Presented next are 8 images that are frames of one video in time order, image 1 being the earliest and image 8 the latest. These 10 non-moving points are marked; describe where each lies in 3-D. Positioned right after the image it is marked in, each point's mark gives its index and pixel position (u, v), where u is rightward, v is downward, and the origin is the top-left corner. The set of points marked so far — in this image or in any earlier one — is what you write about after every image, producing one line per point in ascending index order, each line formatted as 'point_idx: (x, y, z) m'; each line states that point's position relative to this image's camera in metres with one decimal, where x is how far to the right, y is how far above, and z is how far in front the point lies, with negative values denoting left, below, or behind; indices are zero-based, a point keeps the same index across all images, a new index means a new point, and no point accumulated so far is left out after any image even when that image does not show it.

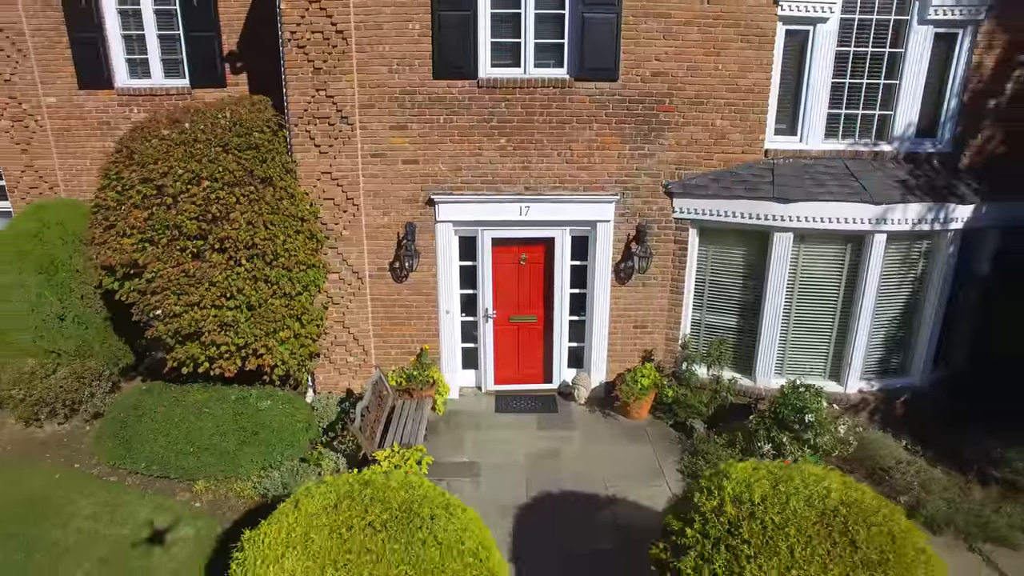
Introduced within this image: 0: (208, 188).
0: (-3.1, +1.1, +6.4) m
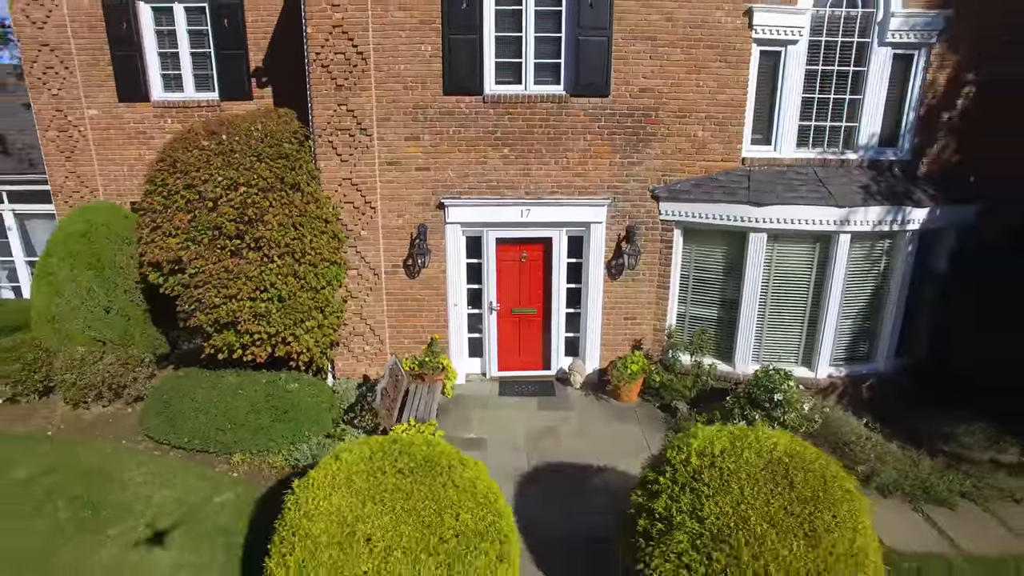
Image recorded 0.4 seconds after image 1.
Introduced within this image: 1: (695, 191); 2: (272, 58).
0: (-3.1, +1.1, +7.2) m
1: (+2.3, +1.3, +7.9) m
2: (-3.6, +3.4, +9.1) m
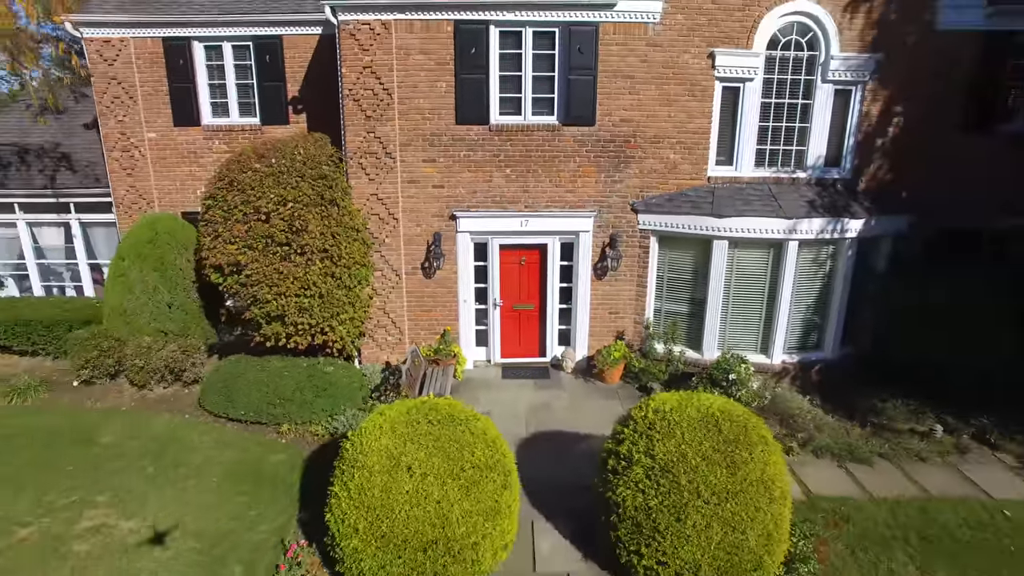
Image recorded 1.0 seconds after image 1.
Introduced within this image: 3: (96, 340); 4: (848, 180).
0: (-3.1, +1.2, +8.6) m
1: (+2.4, +1.3, +9.3) m
2: (-3.5, +3.5, +10.6) m
3: (-6.6, -0.8, +9.8) m
4: (+5.3, +1.7, +9.6) m
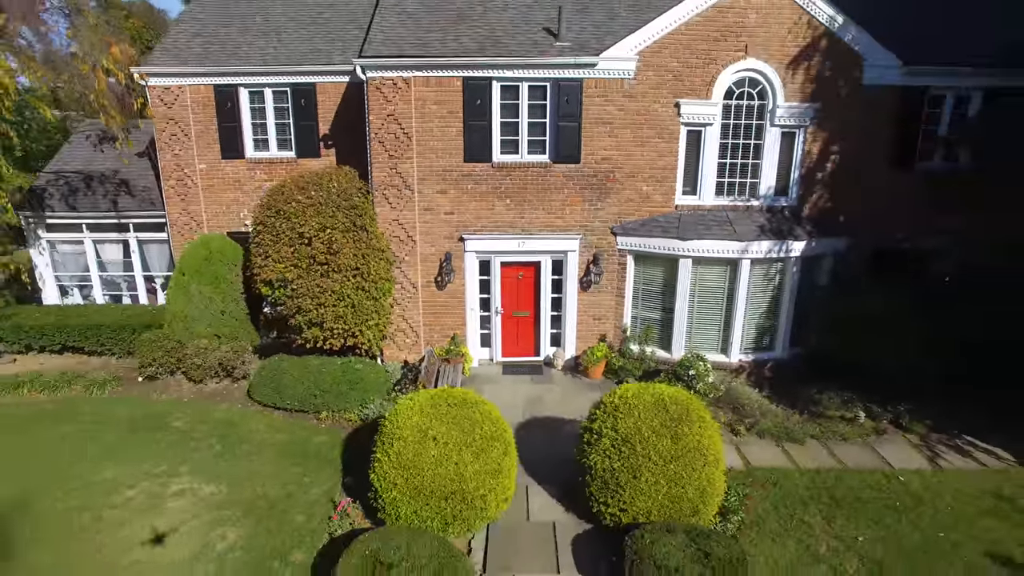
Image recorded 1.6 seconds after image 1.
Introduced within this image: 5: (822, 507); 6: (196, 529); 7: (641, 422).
0: (-3.1, +1.0, +10.4) m
1: (+2.3, +1.1, +11.1) m
2: (-3.6, +3.3, +12.4) m
3: (-6.6, -1.0, +11.6) m
4: (+5.3, +1.5, +11.4) m
5: (+4.1, -2.9, +8.0) m
6: (-4.0, -3.1, +7.8) m
7: (+1.5, -1.6, +7.2) m
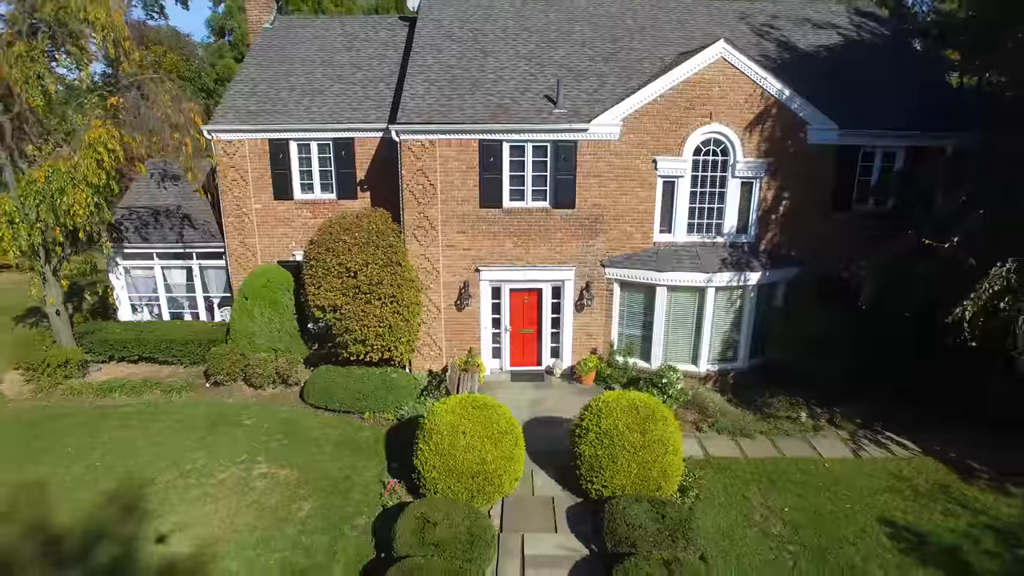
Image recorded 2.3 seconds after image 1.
0: (-2.9, +0.5, +12.8) m
1: (+2.5, +0.6, +13.5) m
2: (-3.4, +2.8, +14.7) m
3: (-6.5, -1.5, +13.9) m
4: (+5.4, +1.0, +13.7) m
5: (+4.2, -3.4, +10.4) m
6: (-3.9, -3.6, +10.2) m
7: (+1.7, -2.1, +9.5) m
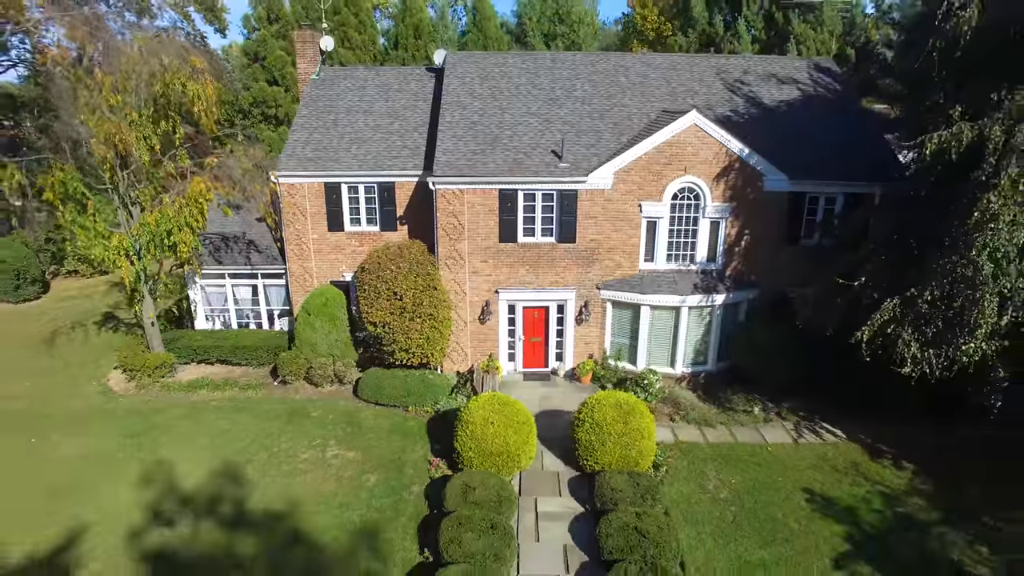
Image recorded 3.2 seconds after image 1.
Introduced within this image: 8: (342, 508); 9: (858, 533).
0: (-2.6, 0.0, +16.0) m
1: (+2.8, +0.1, +16.7) m
2: (-3.1, +2.3, +17.9) m
3: (-6.1, -2.0, +17.2) m
4: (+5.8, +0.5, +16.9) m
5: (+4.6, -3.9, +13.7) m
6: (-3.6, -4.1, +13.5) m
7: (+2.0, -2.6, +12.8) m
8: (-3.5, -4.5, +12.5) m
9: (+6.5, -4.6, +11.4) m
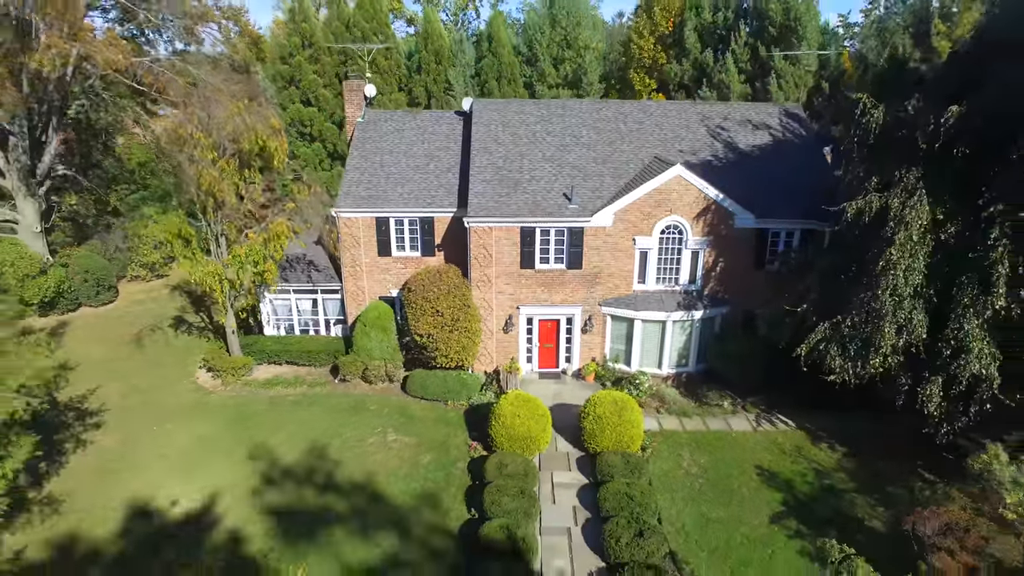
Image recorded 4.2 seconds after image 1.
0: (-2.0, -0.6, +20.0) m
1: (+3.5, -0.5, +20.6) m
2: (-2.4, +1.7, +21.8) m
3: (-5.5, -2.6, +21.2) m
4: (+6.4, -0.1, +20.8) m
5: (+5.2, -4.6, +17.7) m
6: (-3.0, -4.8, +17.5) m
7: (+2.6, -3.3, +16.8) m
8: (-2.9, -5.2, +16.5) m
9: (+7.1, -5.3, +15.4) m
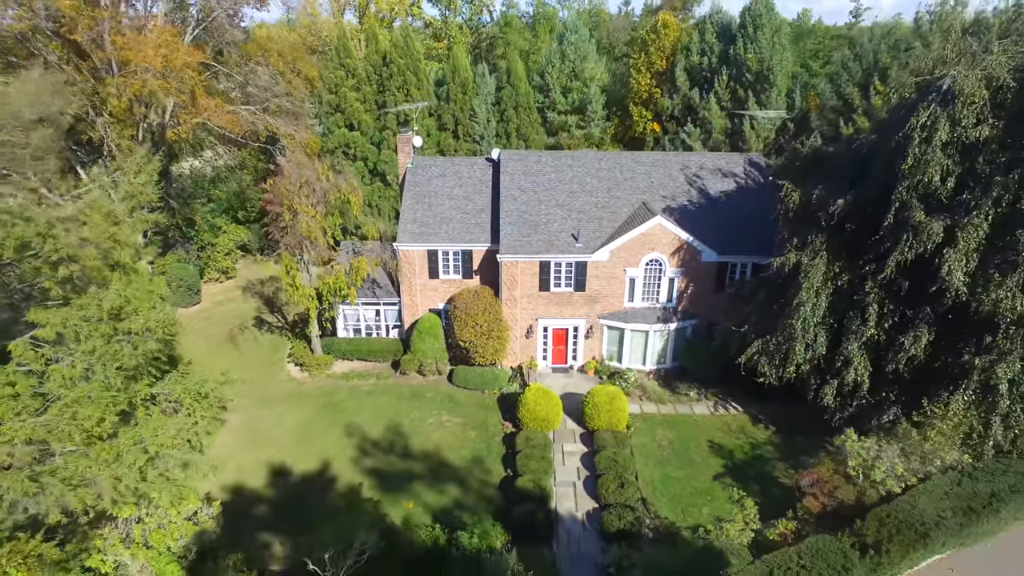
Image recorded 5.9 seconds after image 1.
0: (-1.1, -1.4, +26.5) m
1: (+4.4, -1.3, +27.1) m
2: (-1.5, +1.0, +28.2) m
3: (-4.6, -3.3, +27.9) m
4: (+7.3, -0.8, +27.2) m
5: (+6.0, -5.5, +24.3) m
6: (-2.1, -5.7, +24.3) m
7: (+3.4, -4.3, +23.4) m
8: (-2.0, -6.1, +23.3) m
9: (+7.9, -6.4, +22.1) m
